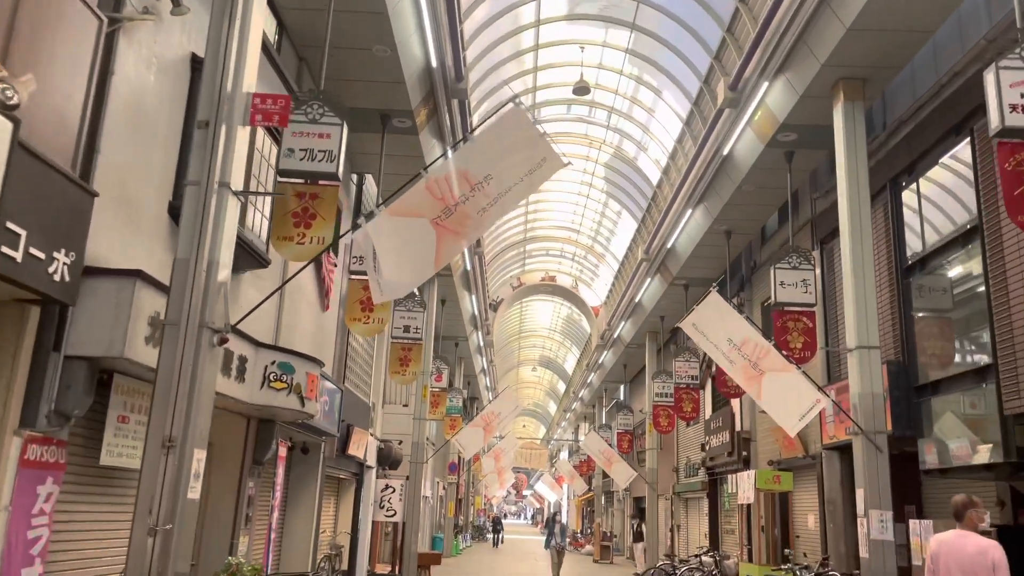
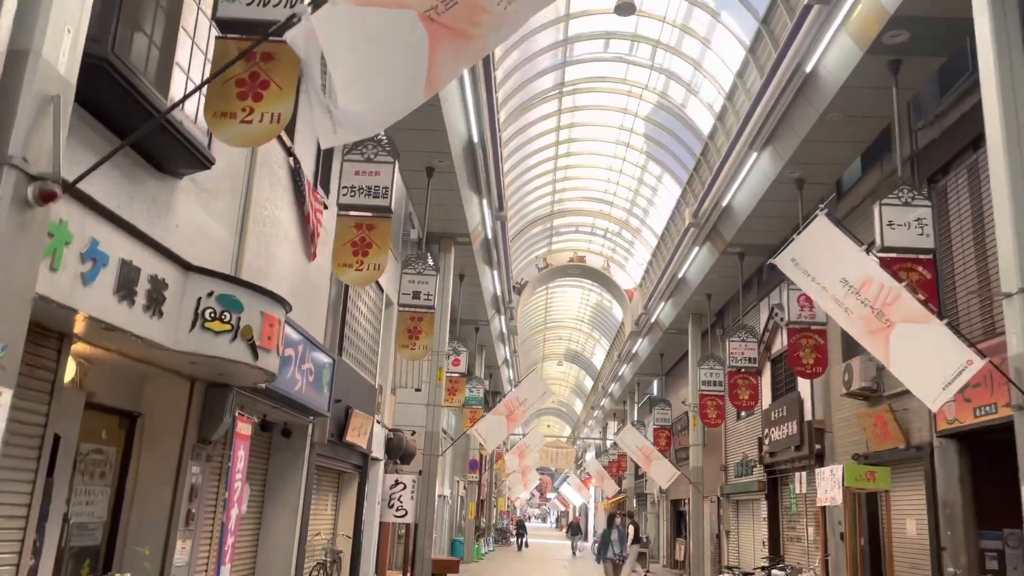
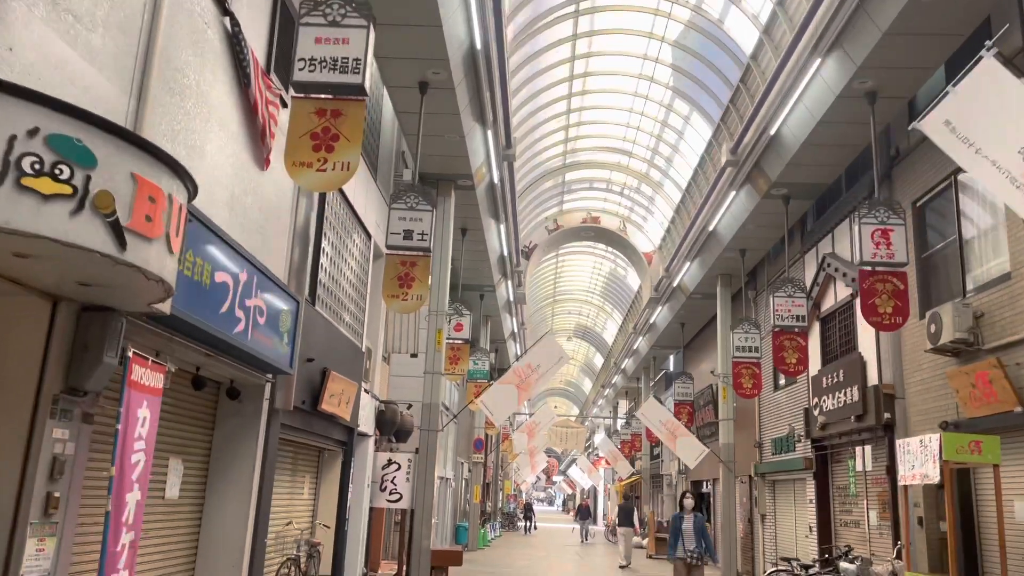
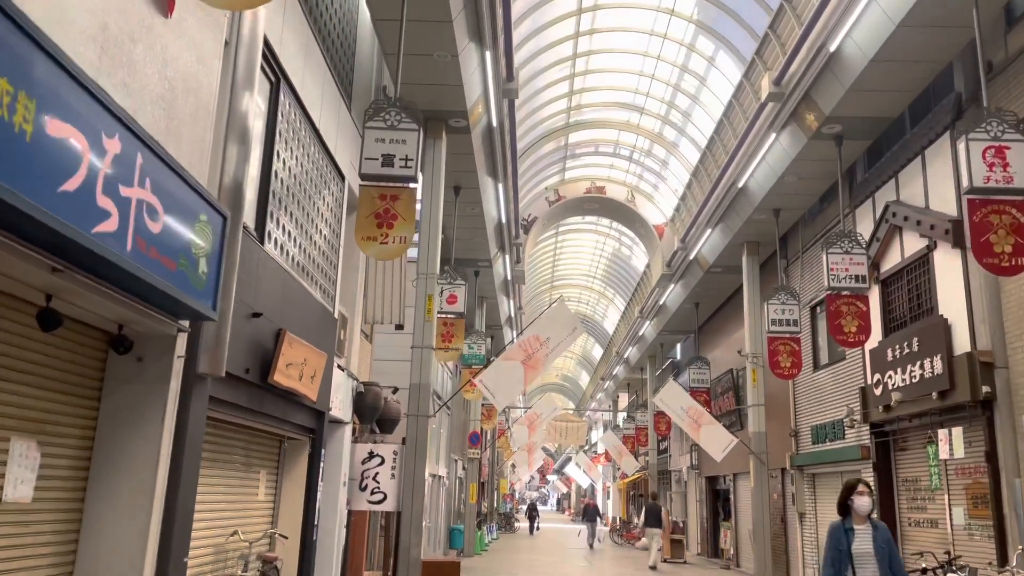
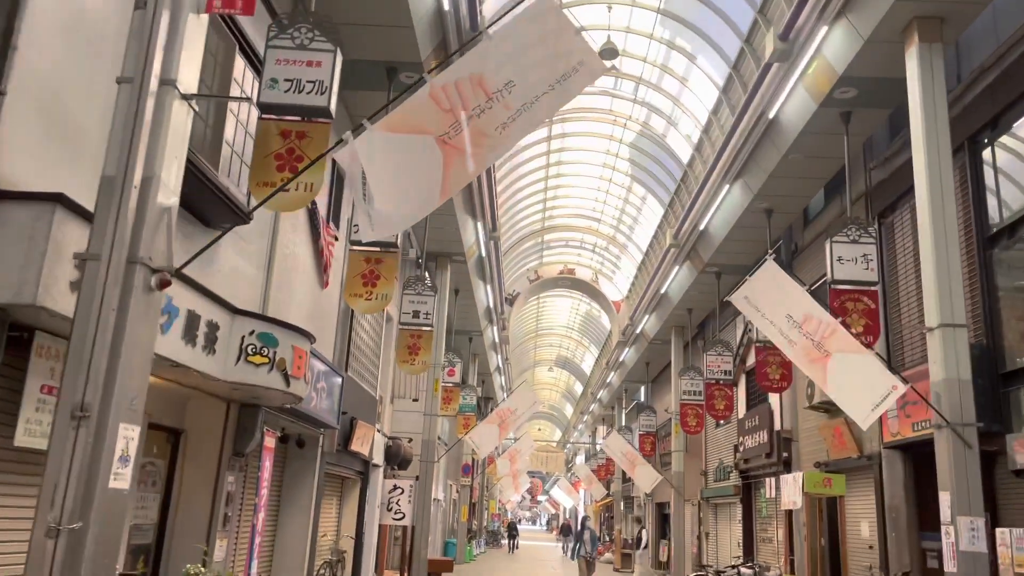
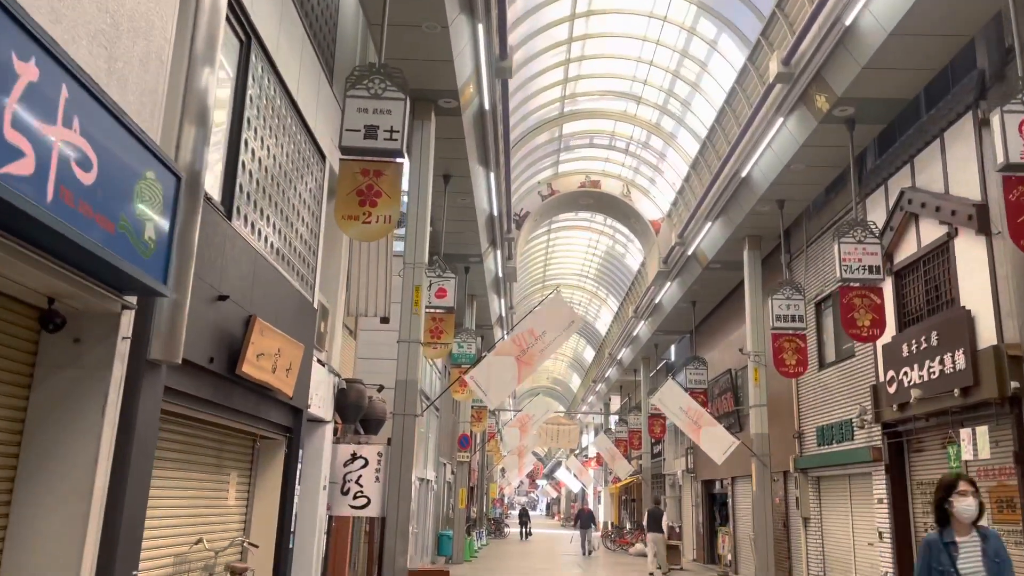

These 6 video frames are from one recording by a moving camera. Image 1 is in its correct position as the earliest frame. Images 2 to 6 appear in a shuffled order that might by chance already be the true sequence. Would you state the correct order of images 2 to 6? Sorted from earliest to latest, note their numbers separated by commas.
5, 2, 3, 4, 6
